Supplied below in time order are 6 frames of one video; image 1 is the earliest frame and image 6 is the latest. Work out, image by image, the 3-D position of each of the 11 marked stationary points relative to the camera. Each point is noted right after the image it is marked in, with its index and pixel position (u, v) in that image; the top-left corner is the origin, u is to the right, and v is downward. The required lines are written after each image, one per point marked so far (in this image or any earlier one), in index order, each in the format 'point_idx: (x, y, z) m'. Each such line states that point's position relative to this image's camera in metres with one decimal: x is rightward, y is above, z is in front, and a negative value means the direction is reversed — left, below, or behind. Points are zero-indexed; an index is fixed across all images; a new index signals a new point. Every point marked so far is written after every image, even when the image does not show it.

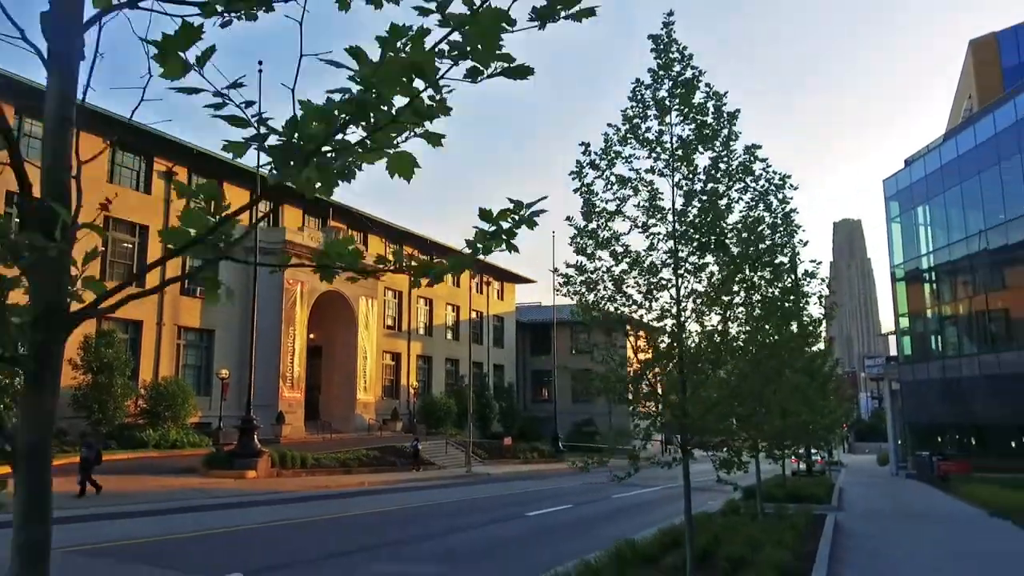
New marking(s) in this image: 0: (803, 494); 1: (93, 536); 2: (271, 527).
0: (+6.7, -4.7, +18.0) m
1: (-7.0, -4.1, +13.0) m
2: (-4.5, -4.5, +14.9) m
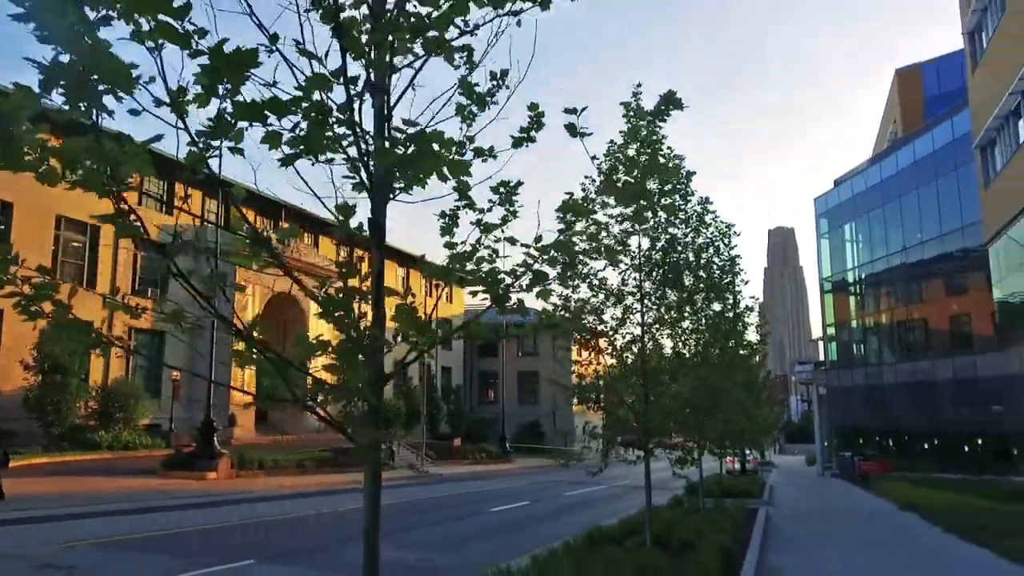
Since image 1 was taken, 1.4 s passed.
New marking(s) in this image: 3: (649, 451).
0: (+5.7, -5.1, +19.6) m
1: (-7.6, -4.3, +13.6) m
2: (-5.3, -4.7, +15.6) m
3: (+1.6, -1.9, +9.3) m
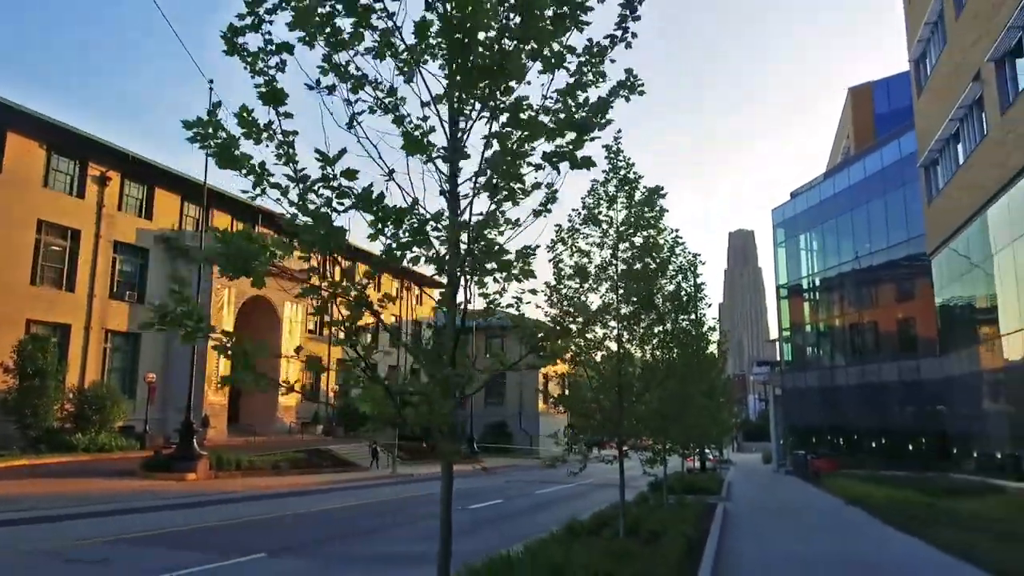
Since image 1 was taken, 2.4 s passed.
0: (+5.0, -5.3, +20.8) m
1: (-8.0, -4.4, +14.1) m
2: (-5.8, -4.9, +16.3) m
3: (+1.4, -2.1, +10.3) m
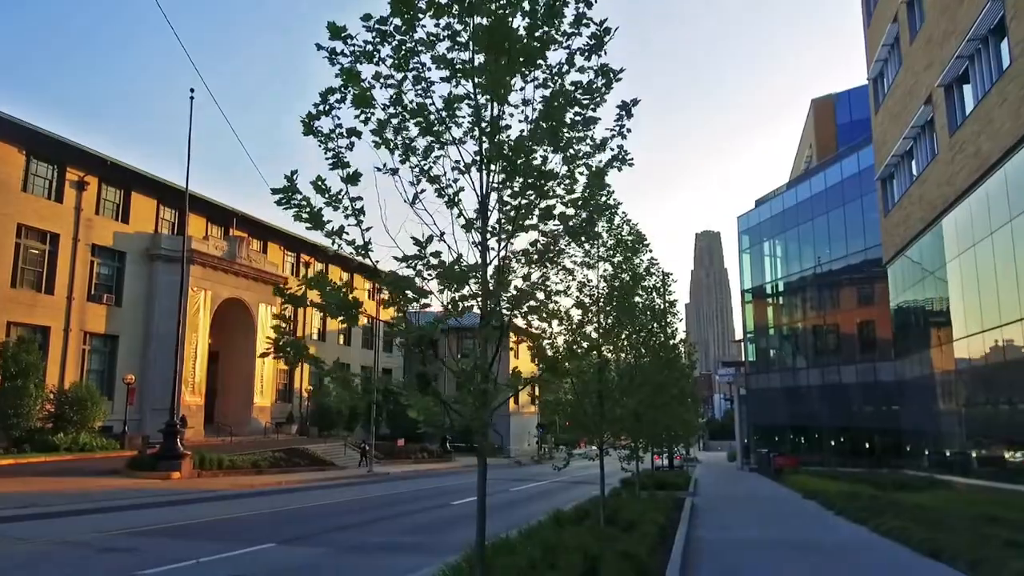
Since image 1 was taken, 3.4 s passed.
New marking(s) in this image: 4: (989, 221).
0: (+4.3, -5.5, +21.8) m
1: (-8.4, -4.5, +14.7) m
2: (-6.3, -5.0, +16.9) m
3: (+1.2, -2.3, +11.2) m
4: (+9.8, +1.4, +16.2) m
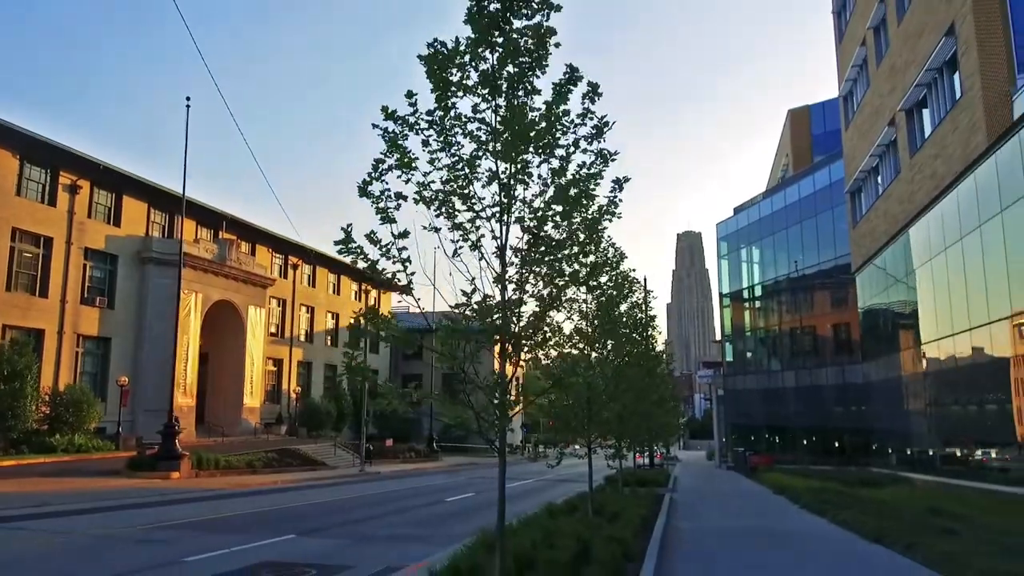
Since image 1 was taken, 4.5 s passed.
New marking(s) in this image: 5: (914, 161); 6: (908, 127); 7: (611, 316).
0: (+4.0, -5.7, +22.9) m
1: (-8.5, -4.7, +15.5) m
2: (-6.5, -5.2, +17.8) m
3: (+1.1, -2.5, +12.3) m
4: (+9.6, +1.1, +17.4) m
5: (+9.6, +3.1, +18.7) m
6: (+9.7, +4.0, +19.2) m
7: (+1.4, -0.4, +11.5) m
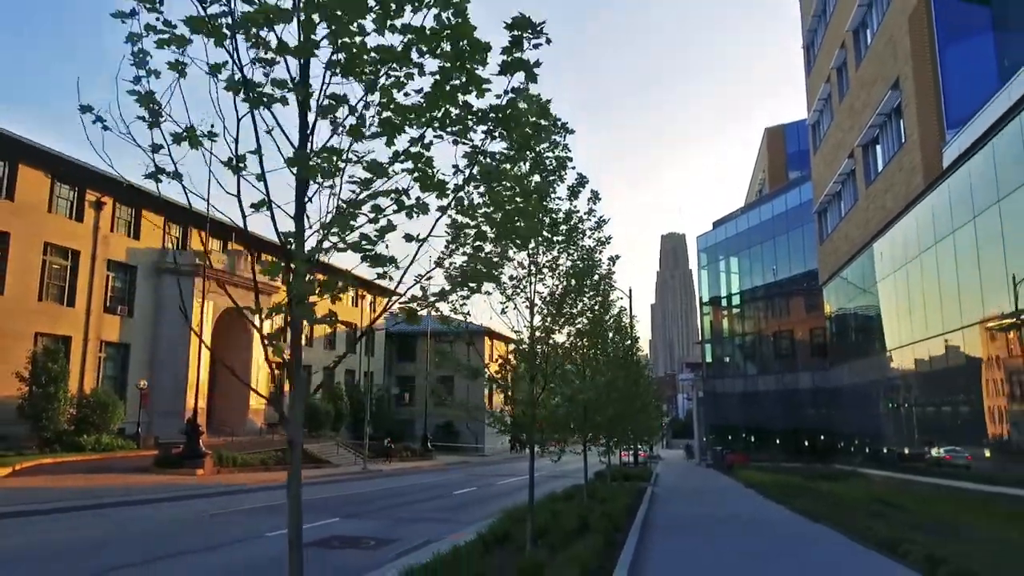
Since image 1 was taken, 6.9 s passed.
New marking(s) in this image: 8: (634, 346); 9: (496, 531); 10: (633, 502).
0: (+3.9, -6.1, +25.3) m
1: (-8.5, -5.1, +17.6) m
2: (-6.5, -5.6, +19.9) m
3: (+1.2, -2.9, +14.5) m
4: (+9.7, +0.7, +19.8) m
5: (+9.6, +2.6, +21.2) m
6: (+9.7, +3.5, +21.6) m
7: (+1.6, -0.9, +13.7) m
8: (+2.8, -1.4, +17.6) m
9: (-0.2, -2.7, +8.6) m
10: (+2.6, -4.8, +17.2) m
